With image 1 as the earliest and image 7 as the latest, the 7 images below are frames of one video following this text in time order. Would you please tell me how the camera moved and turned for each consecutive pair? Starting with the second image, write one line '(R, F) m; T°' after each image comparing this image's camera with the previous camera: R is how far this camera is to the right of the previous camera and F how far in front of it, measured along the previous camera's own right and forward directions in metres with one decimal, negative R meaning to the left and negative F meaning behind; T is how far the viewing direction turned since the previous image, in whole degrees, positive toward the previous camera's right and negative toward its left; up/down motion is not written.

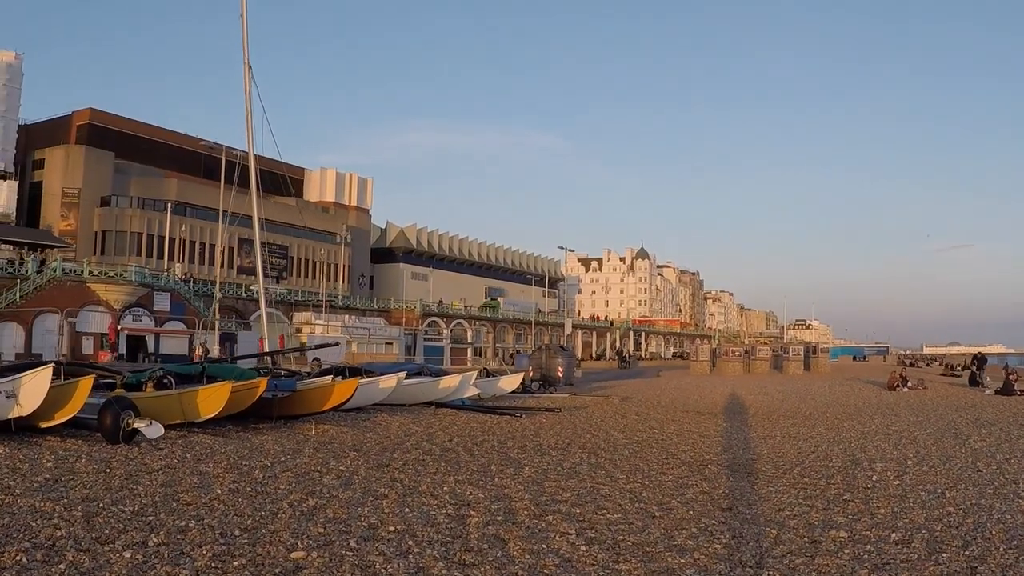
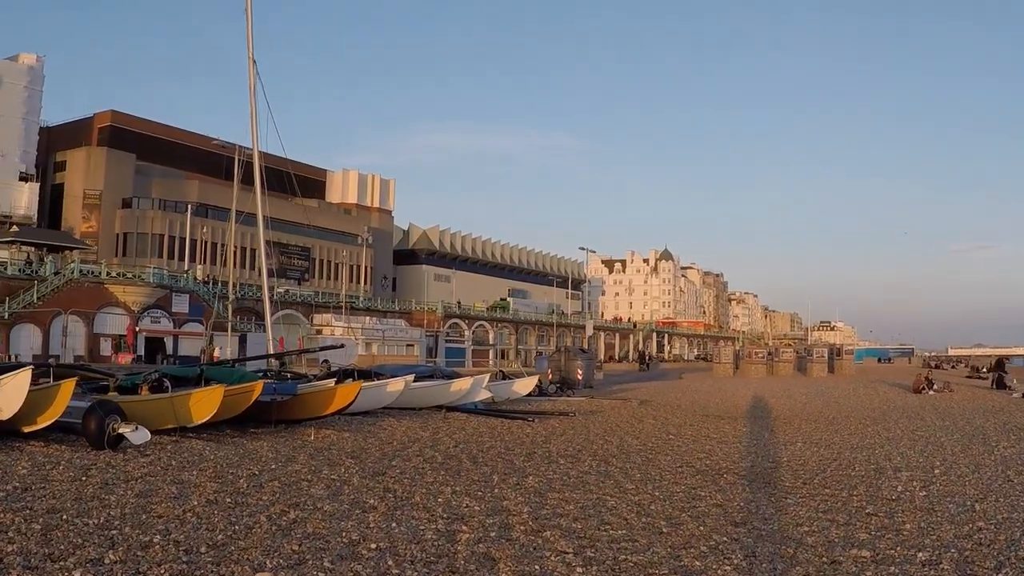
(+0.3, +0.8) m; -1°
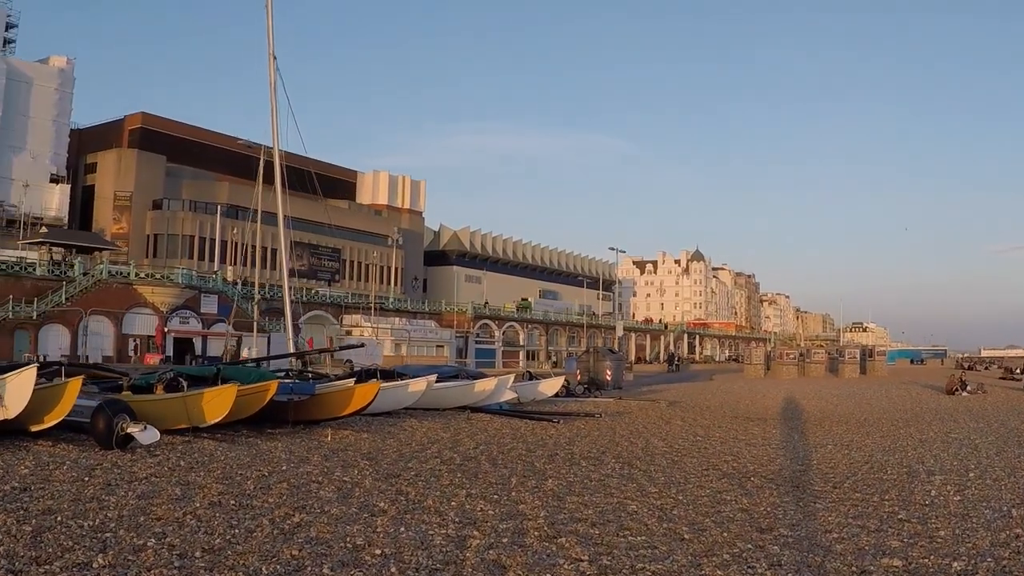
(+0.2, +0.5) m; -2°
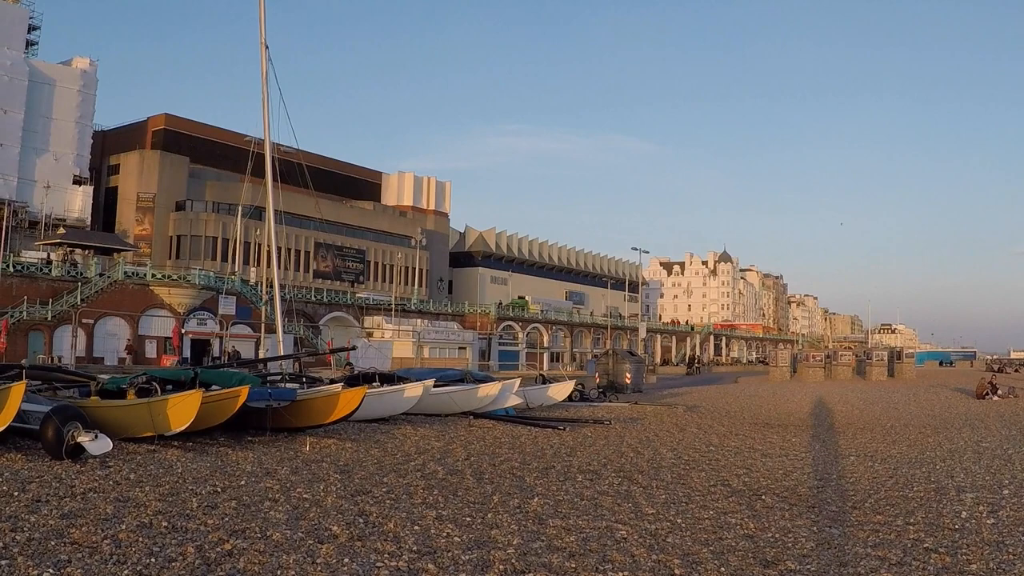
(+0.6, +1.3) m; -2°
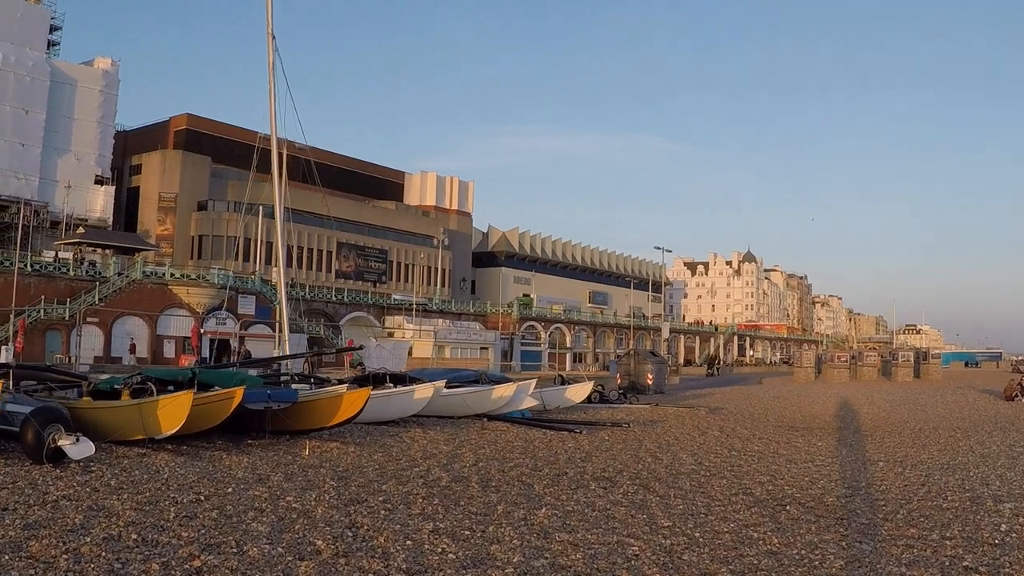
(+0.2, +0.9) m; -1°
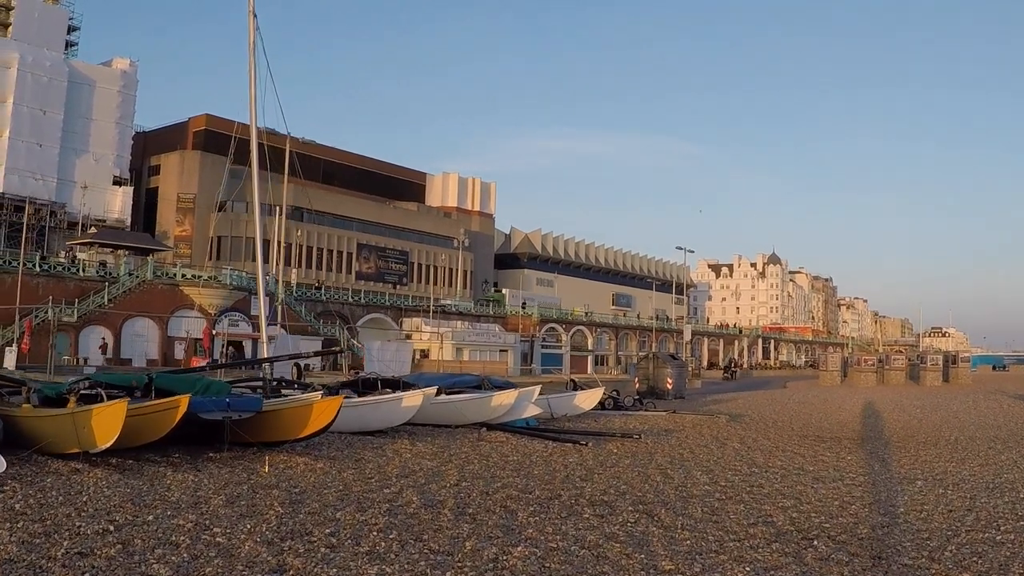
(+0.6, +1.9) m; -2°
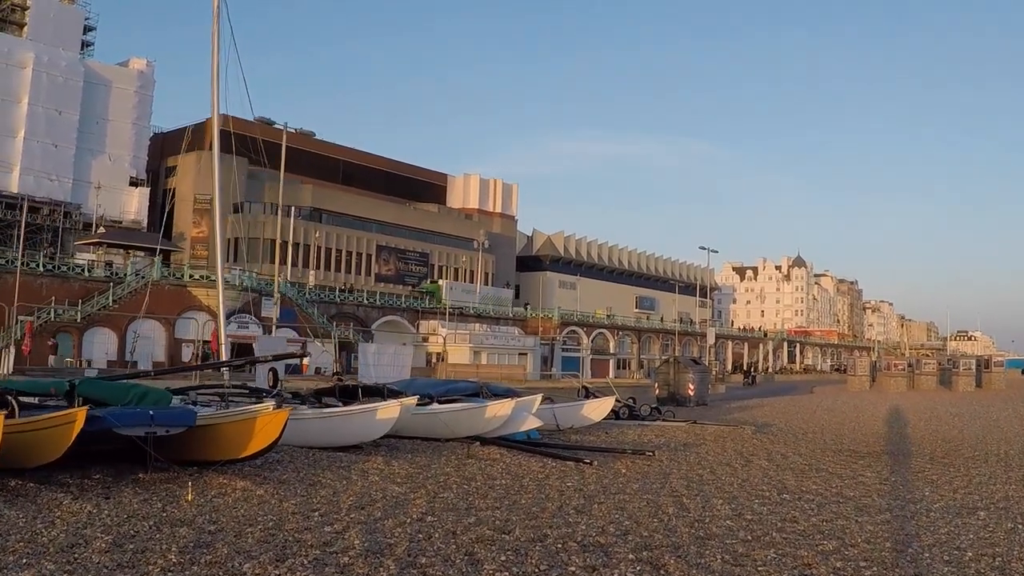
(+0.6, +2.6) m; -2°
